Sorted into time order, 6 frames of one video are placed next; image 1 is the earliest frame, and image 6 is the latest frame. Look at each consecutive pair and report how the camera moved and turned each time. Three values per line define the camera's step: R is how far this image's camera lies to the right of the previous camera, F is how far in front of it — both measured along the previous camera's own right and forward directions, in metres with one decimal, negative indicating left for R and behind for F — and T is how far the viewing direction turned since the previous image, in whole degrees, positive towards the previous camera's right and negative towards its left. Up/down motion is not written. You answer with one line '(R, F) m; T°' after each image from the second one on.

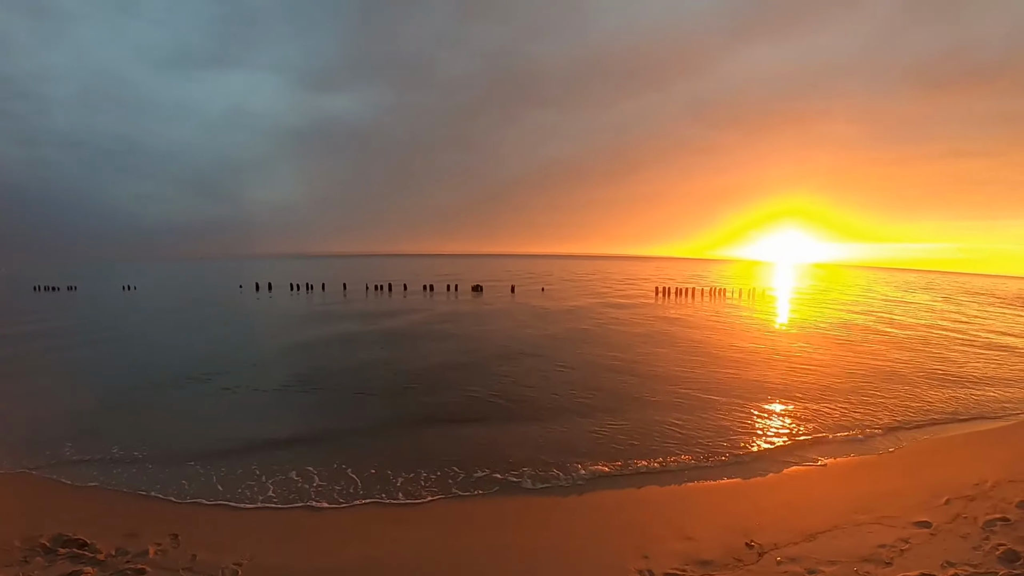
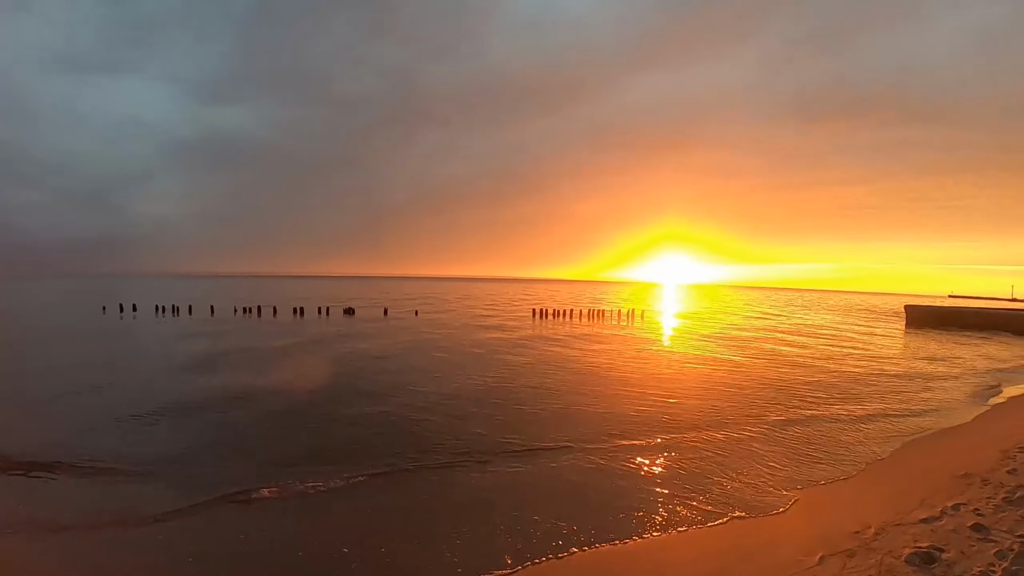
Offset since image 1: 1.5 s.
(+2.8, +3.1) m; +9°
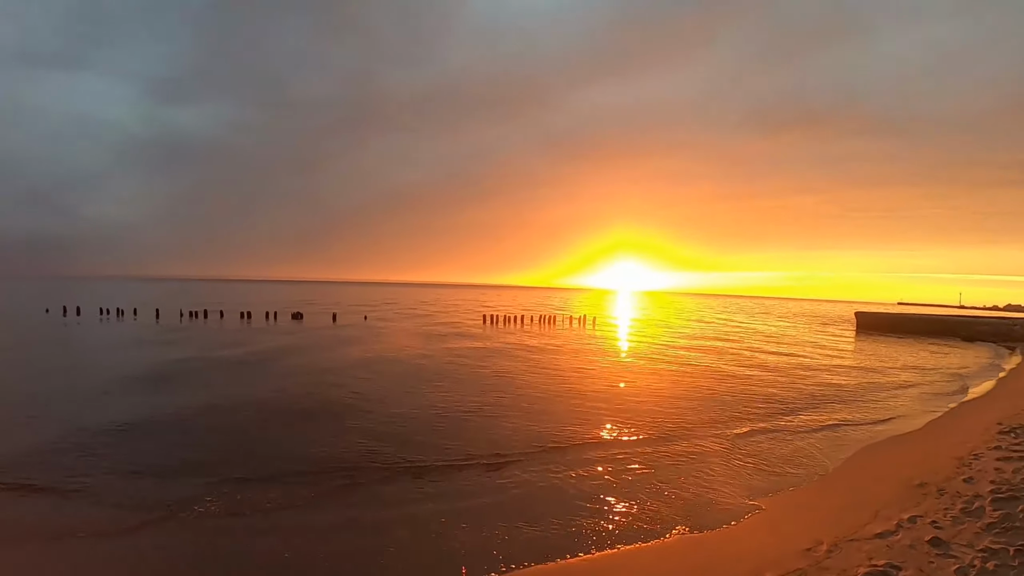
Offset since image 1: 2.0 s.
(+0.5, +0.8) m; +4°
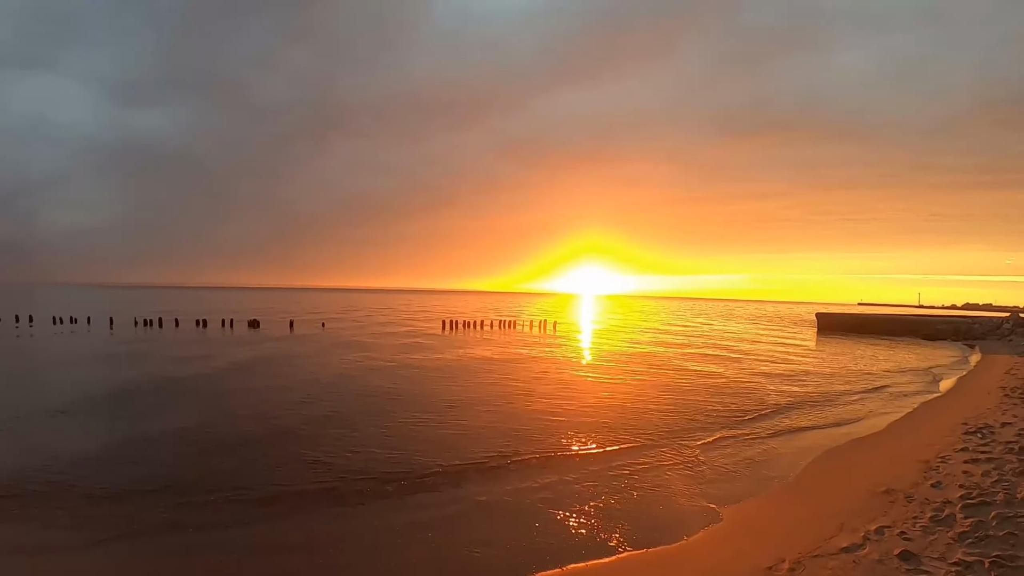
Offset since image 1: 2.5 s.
(+0.4, +0.6) m; +3°
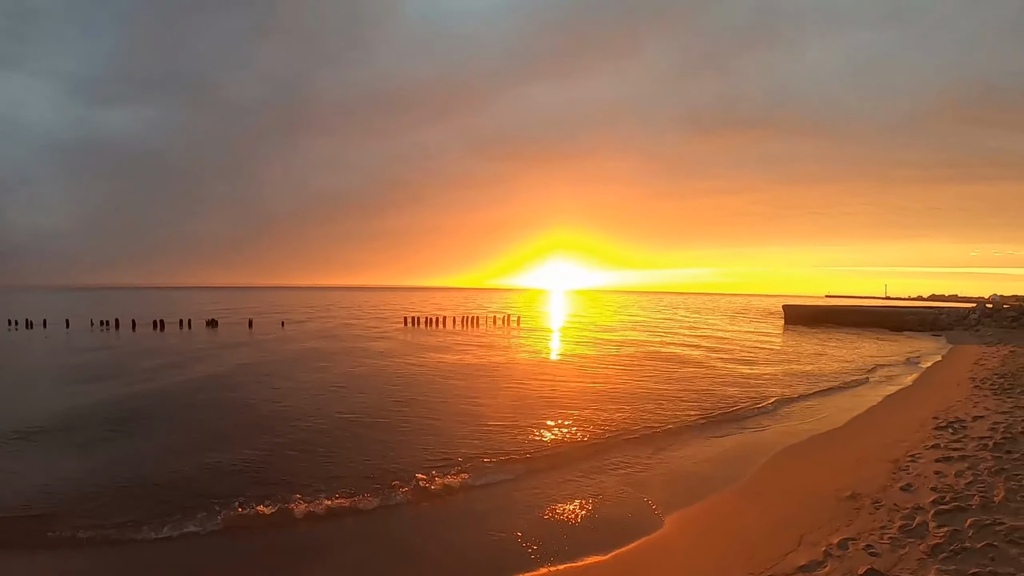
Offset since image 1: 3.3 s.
(+0.6, +0.8) m; +2°
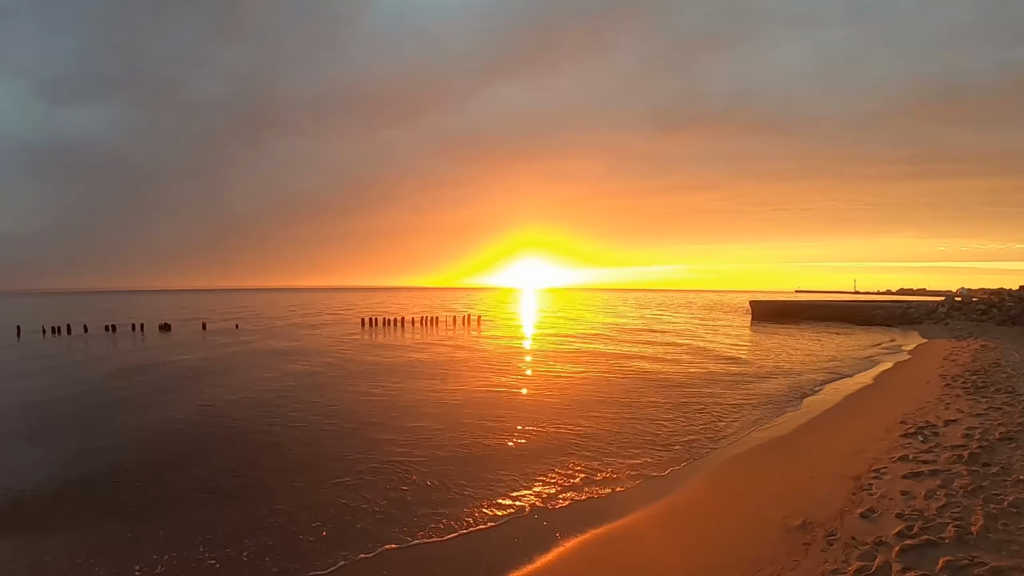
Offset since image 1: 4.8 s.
(+0.8, +0.9) m; +2°
